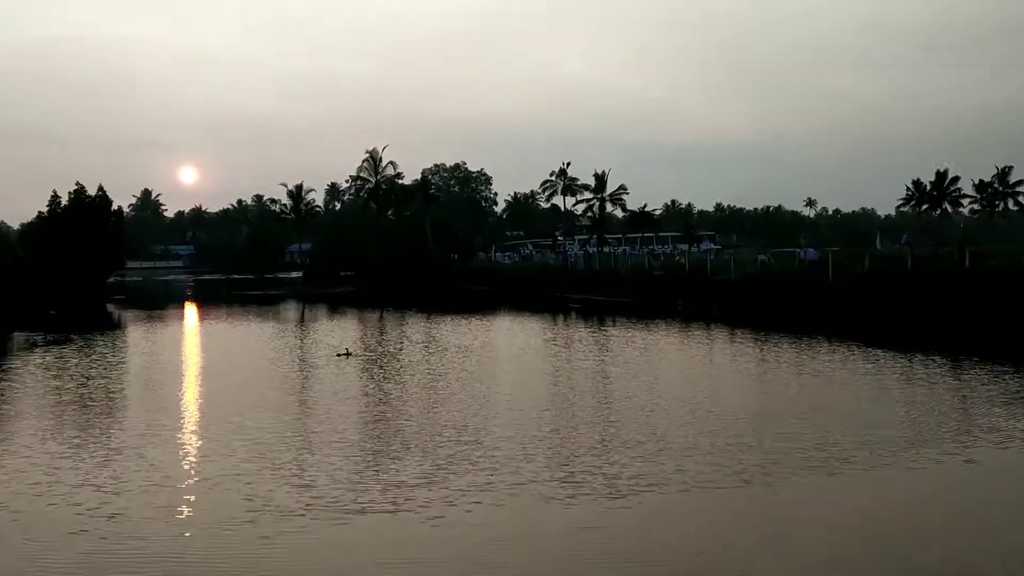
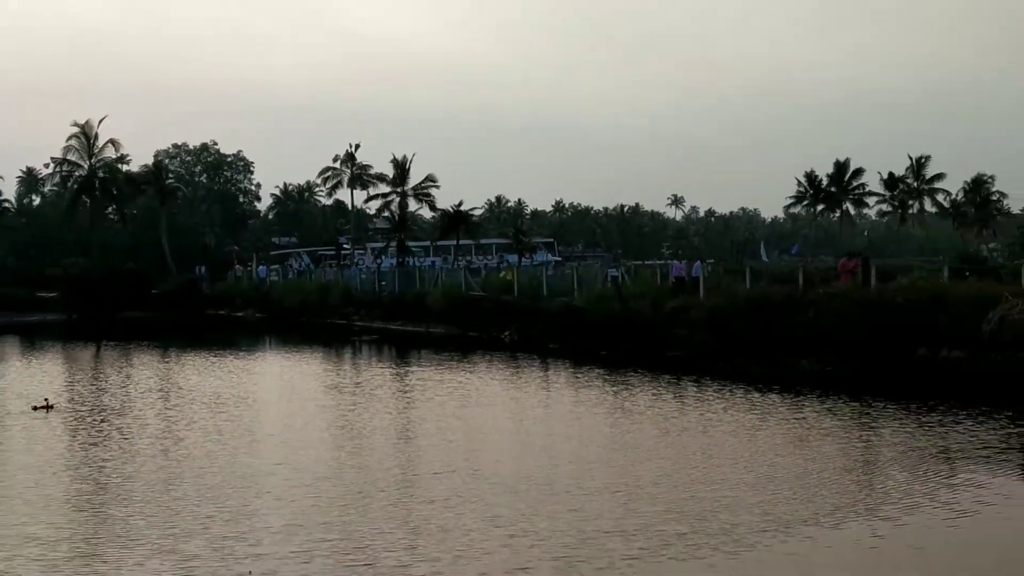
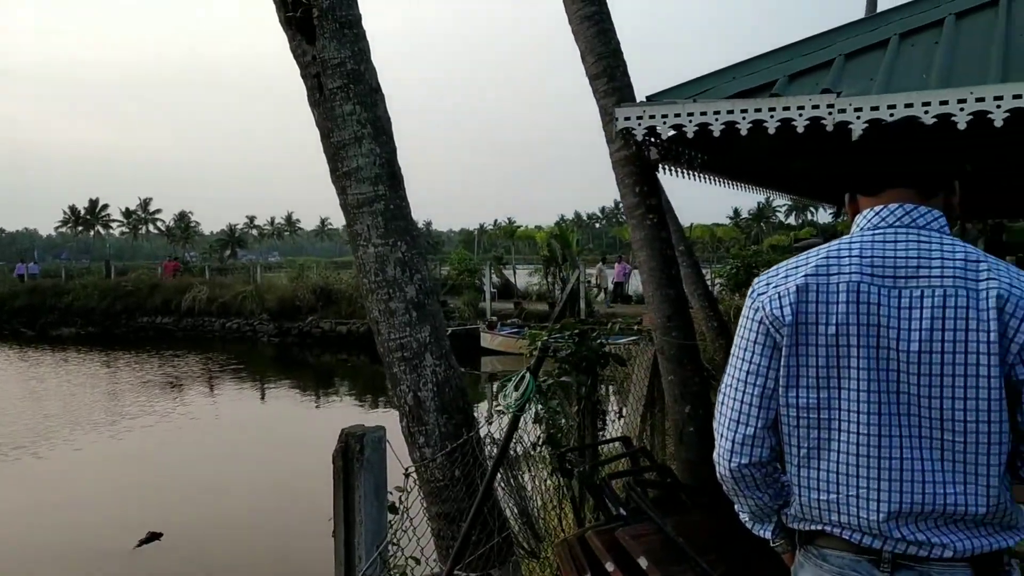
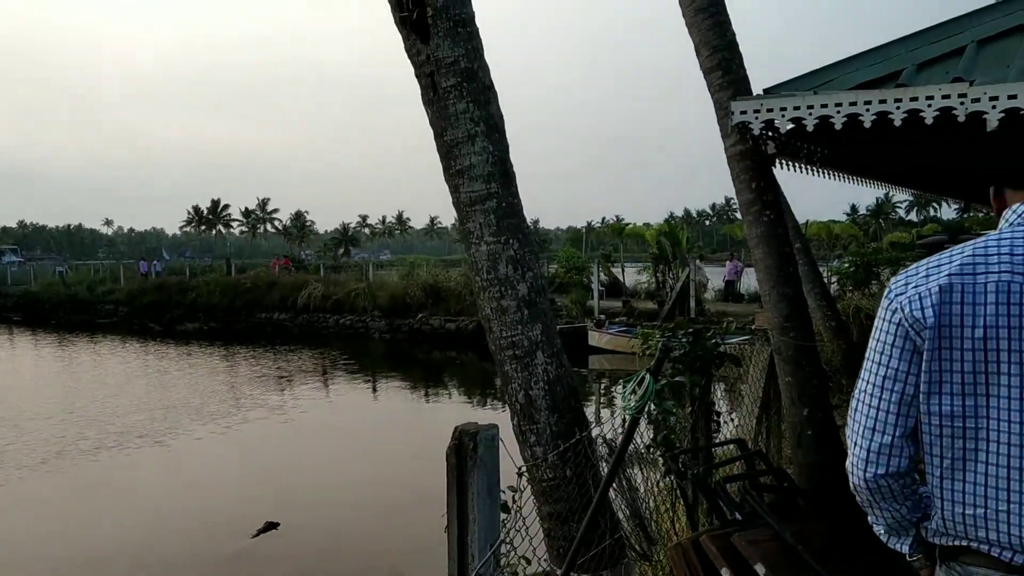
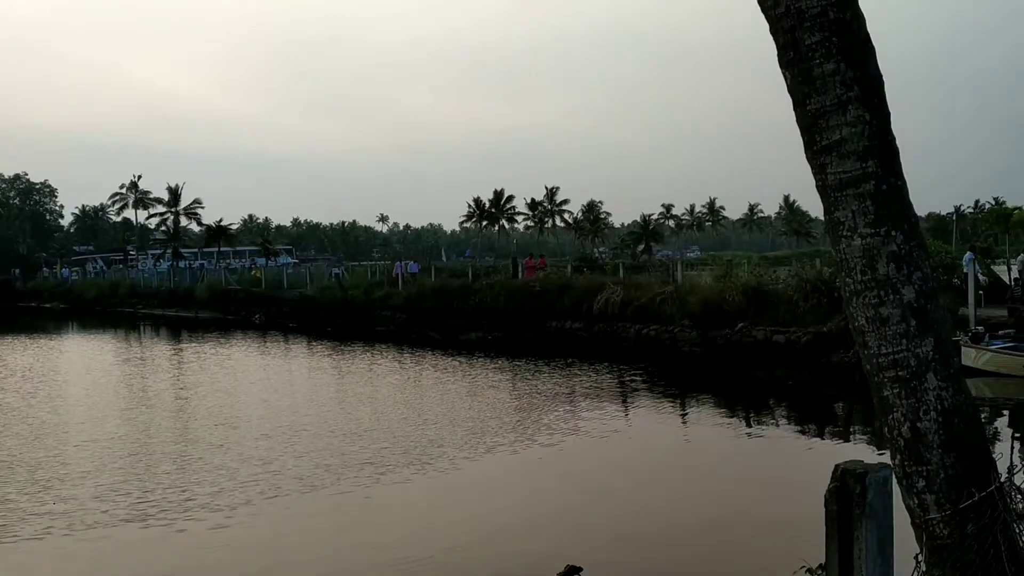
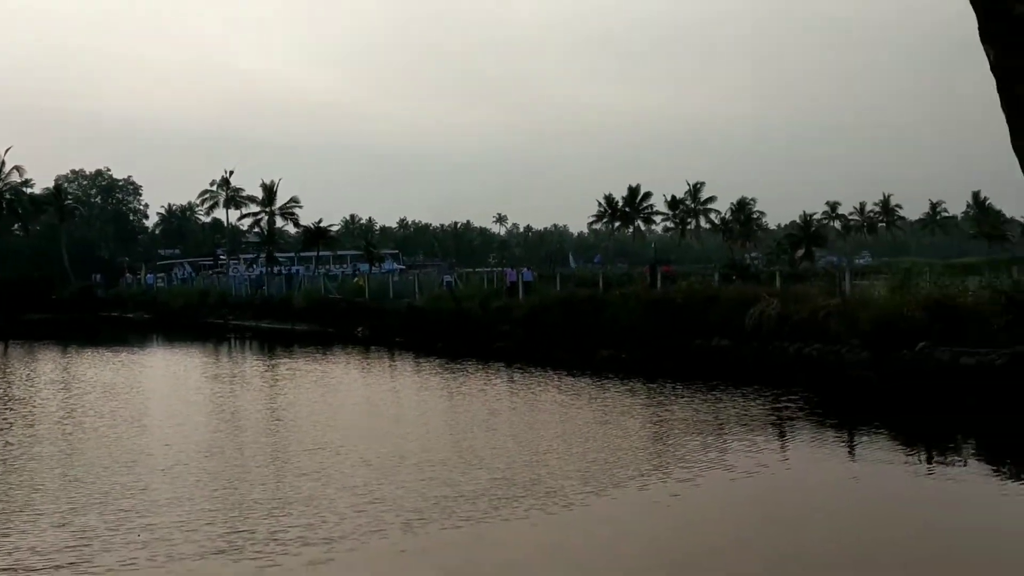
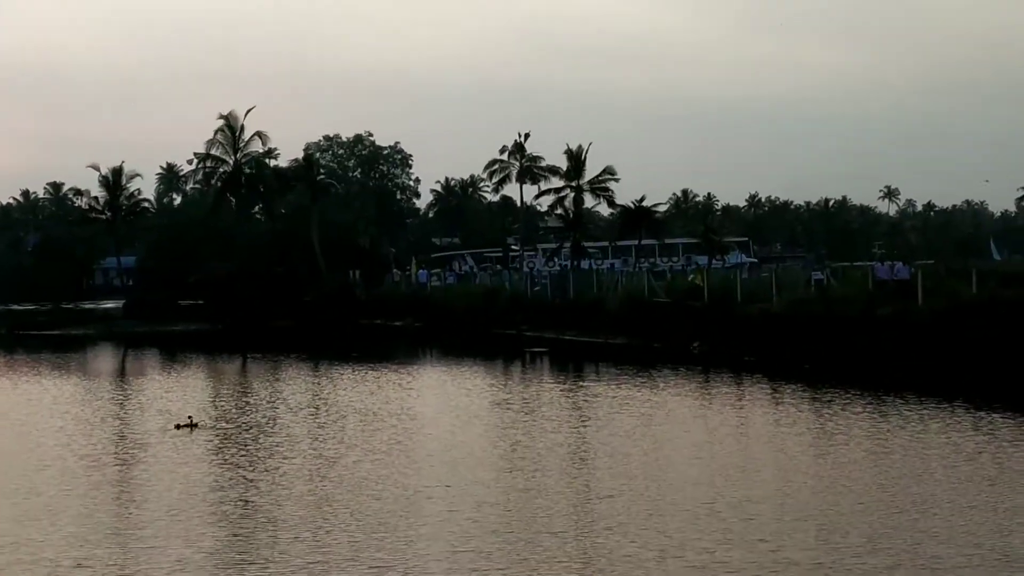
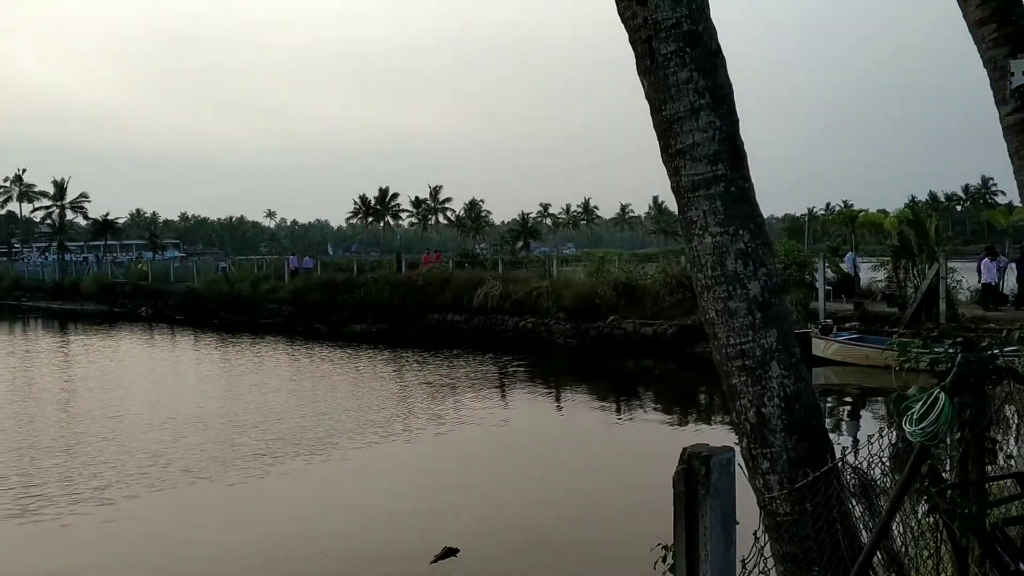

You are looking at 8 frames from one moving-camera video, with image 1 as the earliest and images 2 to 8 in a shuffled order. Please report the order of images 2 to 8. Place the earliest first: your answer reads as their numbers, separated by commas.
7, 2, 6, 5, 8, 4, 3
